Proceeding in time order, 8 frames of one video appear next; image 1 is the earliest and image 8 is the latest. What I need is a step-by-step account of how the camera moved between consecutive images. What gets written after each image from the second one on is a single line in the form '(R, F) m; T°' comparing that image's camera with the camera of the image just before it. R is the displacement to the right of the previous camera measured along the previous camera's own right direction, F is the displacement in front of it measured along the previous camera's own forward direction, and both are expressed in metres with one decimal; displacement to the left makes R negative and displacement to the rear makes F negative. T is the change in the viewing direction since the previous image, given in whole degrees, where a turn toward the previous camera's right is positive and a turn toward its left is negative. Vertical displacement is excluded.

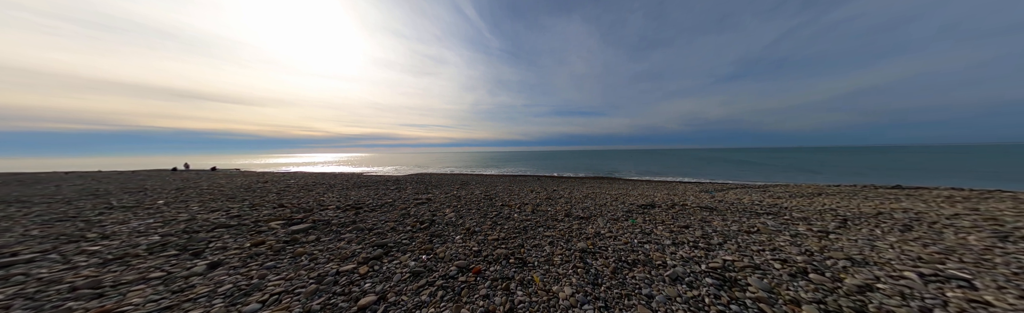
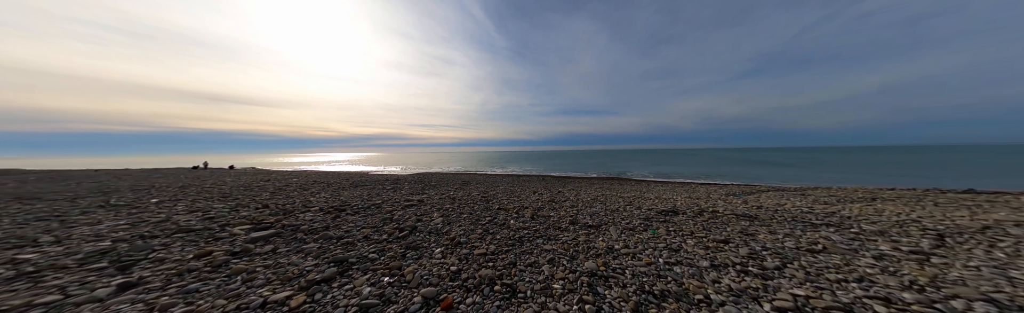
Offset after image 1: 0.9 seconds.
(+0.3, +0.9) m; -2°
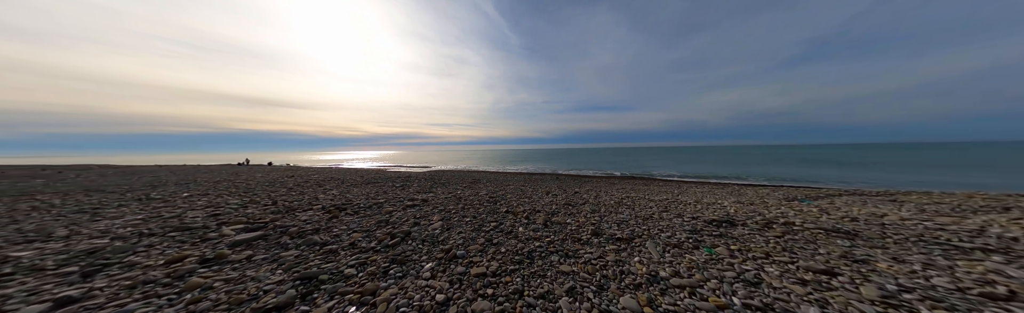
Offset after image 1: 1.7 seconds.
(+0.1, +0.9) m; -4°
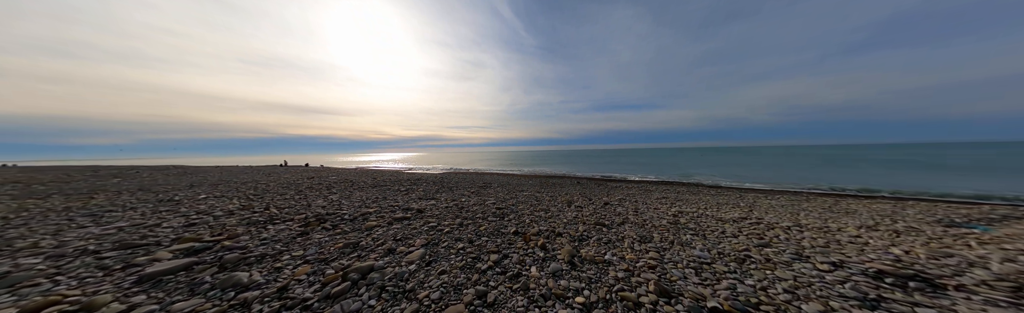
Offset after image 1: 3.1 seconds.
(+0.1, +1.6) m; -5°
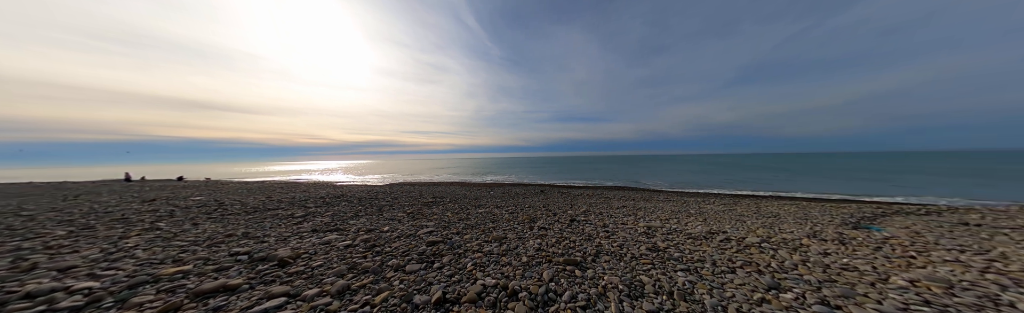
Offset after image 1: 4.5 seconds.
(+0.7, +1.7) m; +11°
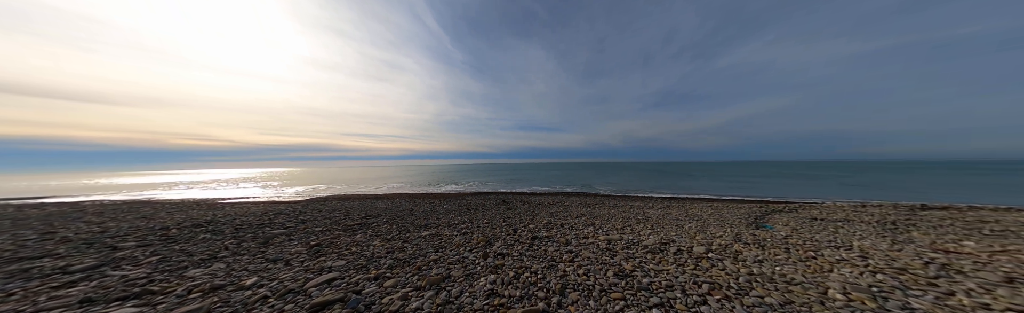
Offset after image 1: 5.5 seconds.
(+0.4, +1.0) m; +12°
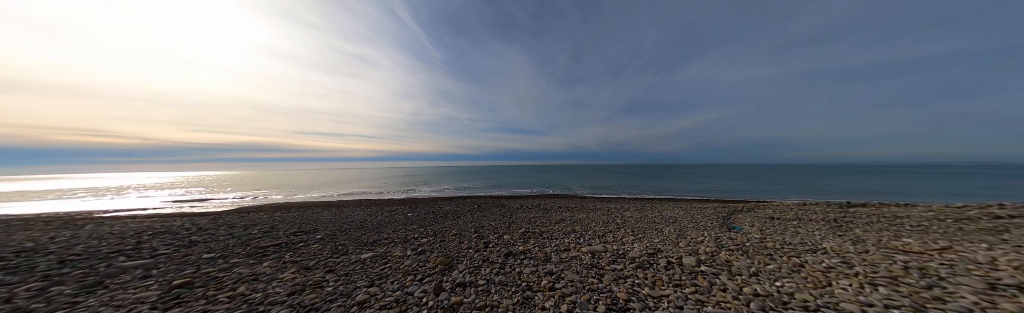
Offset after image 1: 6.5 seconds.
(+0.3, +1.1) m; +7°
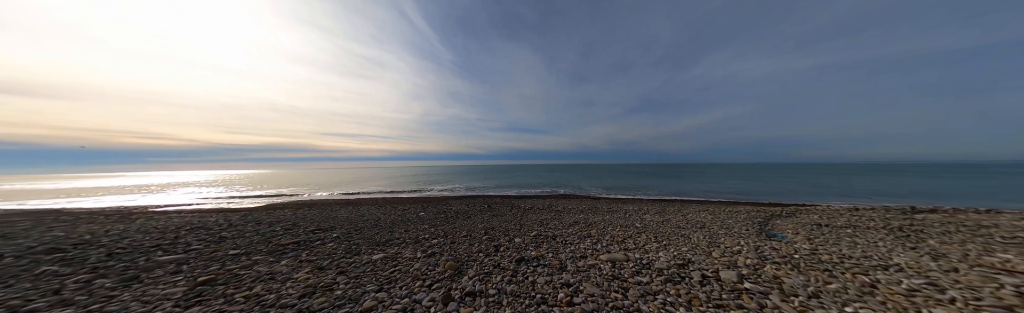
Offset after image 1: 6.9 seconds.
(-0.1, +0.3) m; -3°
